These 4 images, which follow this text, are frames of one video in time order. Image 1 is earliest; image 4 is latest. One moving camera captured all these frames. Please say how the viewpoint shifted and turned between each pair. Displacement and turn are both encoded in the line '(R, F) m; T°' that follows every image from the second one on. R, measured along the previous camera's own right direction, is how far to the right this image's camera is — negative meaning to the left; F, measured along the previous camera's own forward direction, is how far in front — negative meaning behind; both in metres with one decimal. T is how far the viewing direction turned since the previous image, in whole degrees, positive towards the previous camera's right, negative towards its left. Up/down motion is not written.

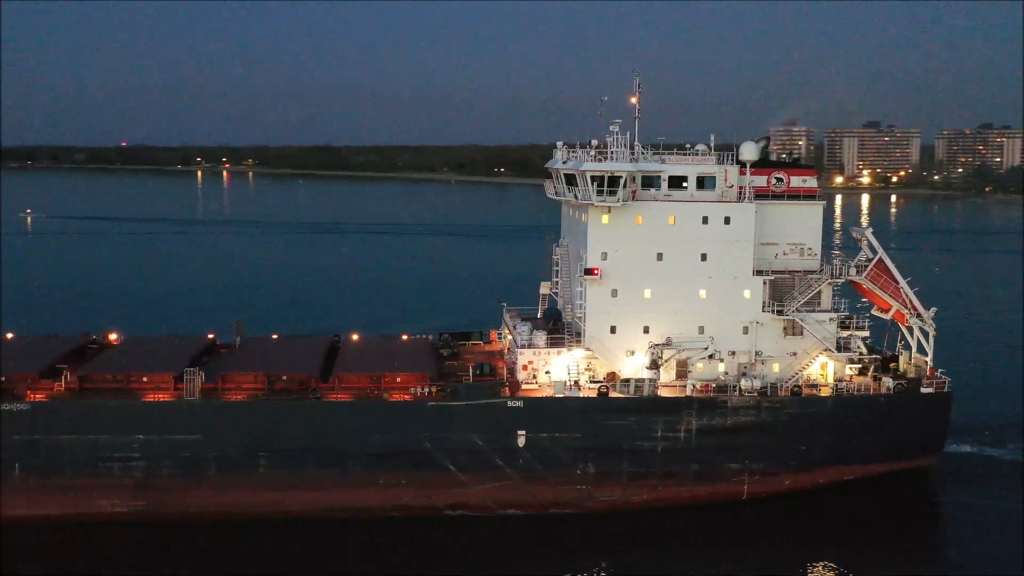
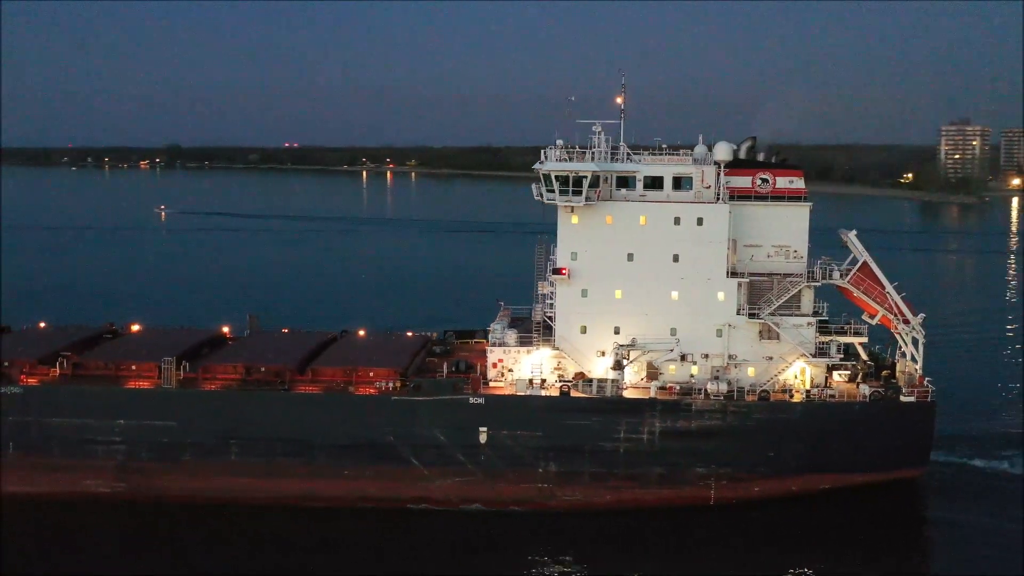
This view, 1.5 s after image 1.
(+2.2, 0.0) m; -5°
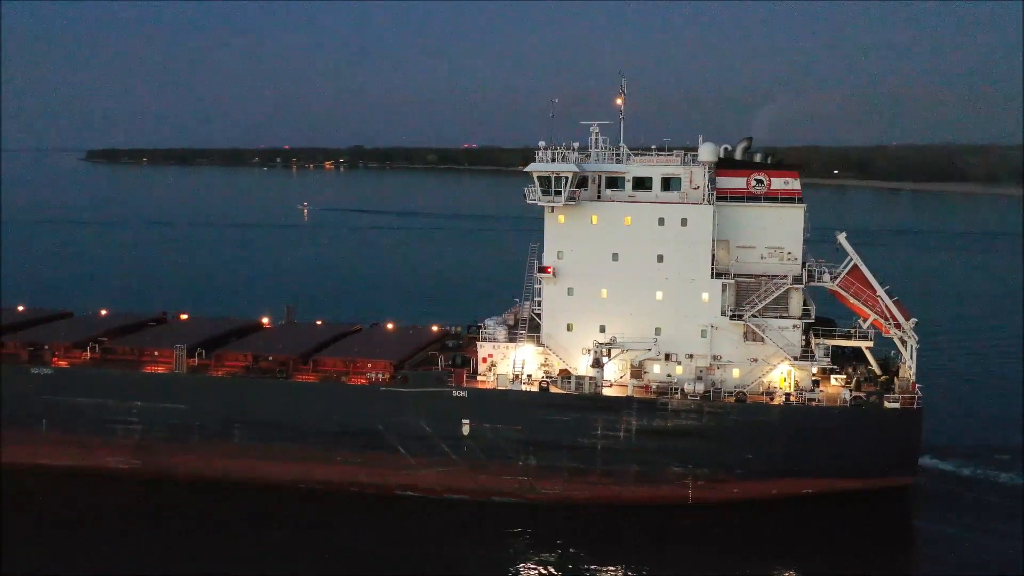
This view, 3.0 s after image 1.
(+2.3, -0.4) m; -7°
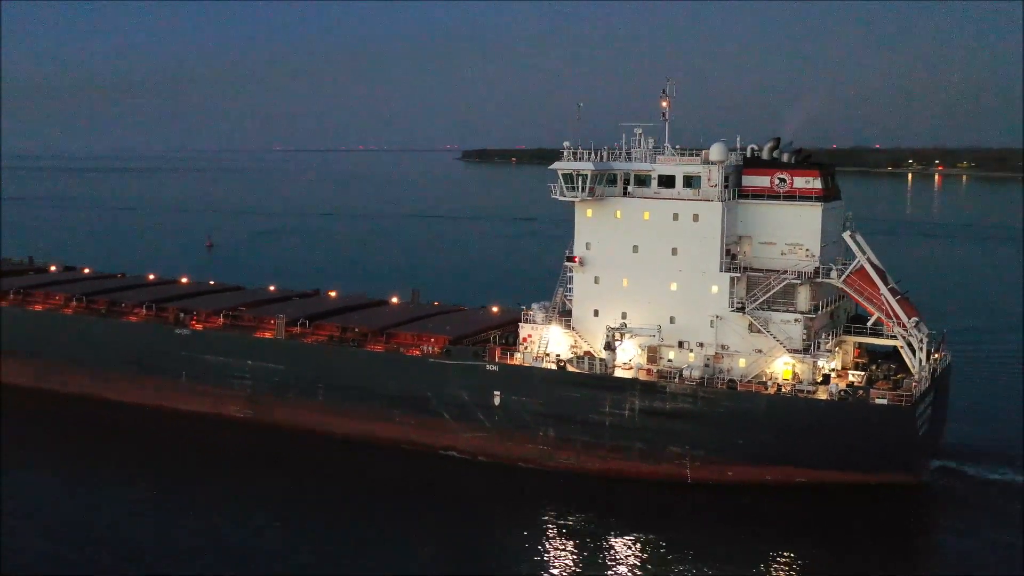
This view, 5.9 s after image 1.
(+4.5, -1.5) m; -16°
